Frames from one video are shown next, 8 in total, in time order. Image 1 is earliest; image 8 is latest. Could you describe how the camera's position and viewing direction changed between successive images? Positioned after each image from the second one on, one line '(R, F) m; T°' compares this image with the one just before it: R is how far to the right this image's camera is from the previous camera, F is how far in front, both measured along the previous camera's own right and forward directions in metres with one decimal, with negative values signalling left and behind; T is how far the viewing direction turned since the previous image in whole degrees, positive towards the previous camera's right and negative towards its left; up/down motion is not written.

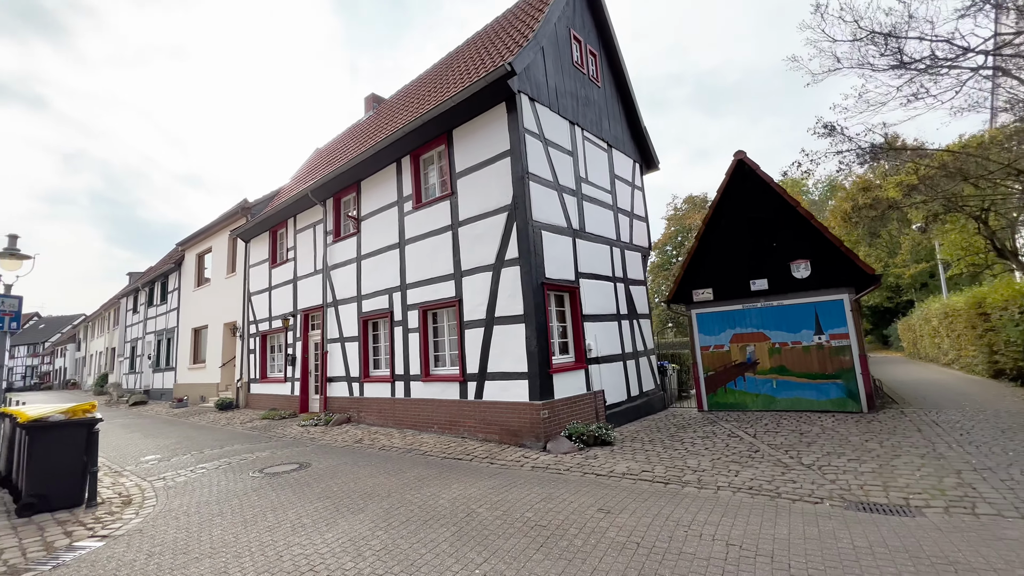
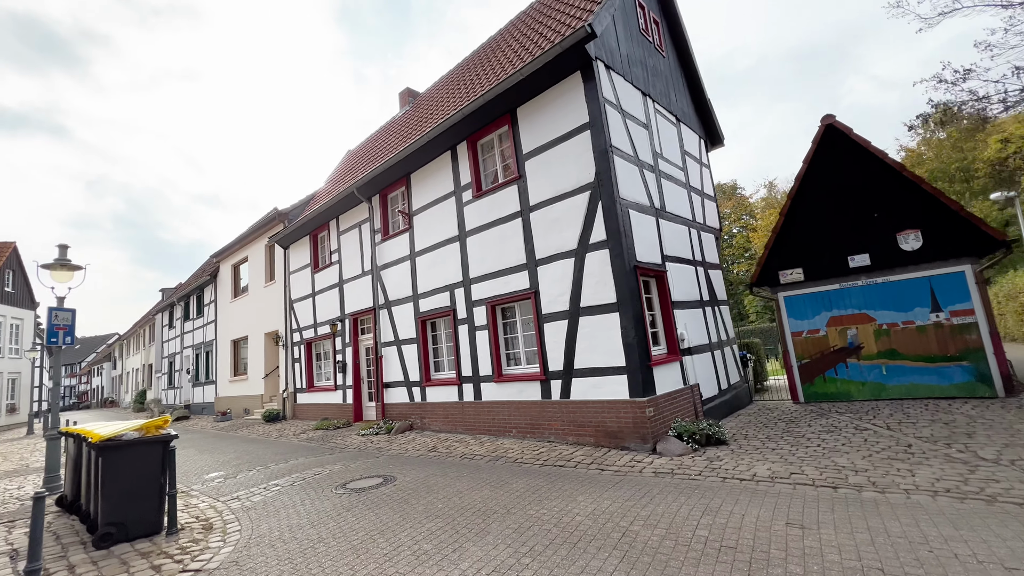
(-1.2, +0.7) m; -2°
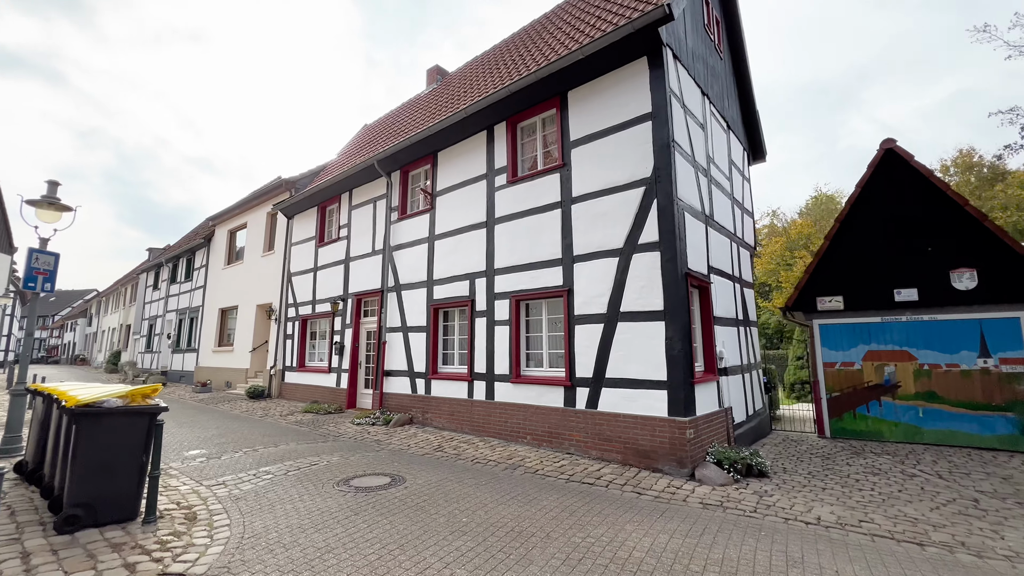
(-0.7, +0.6) m; +1°
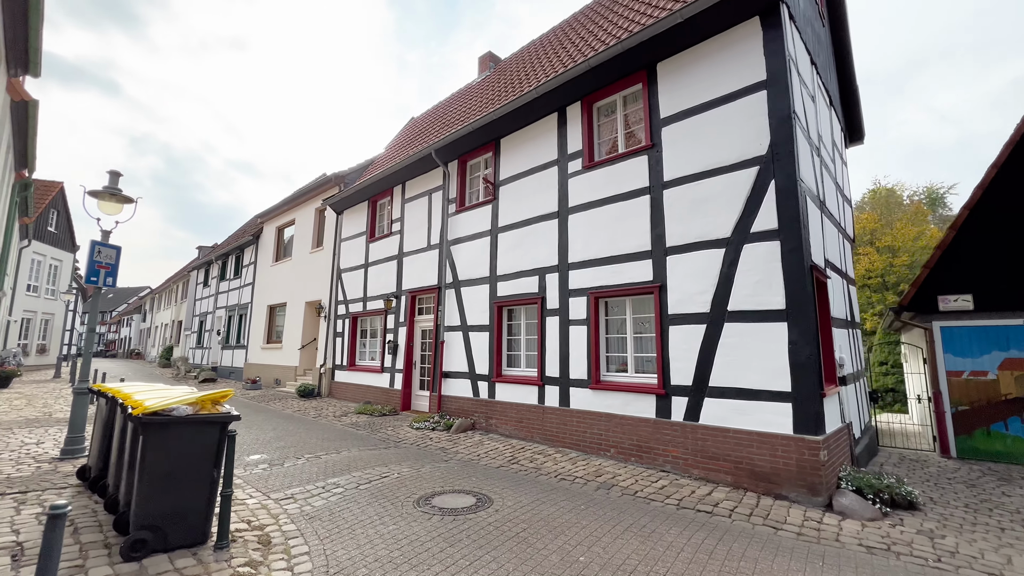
(-0.8, +0.7) m; -4°
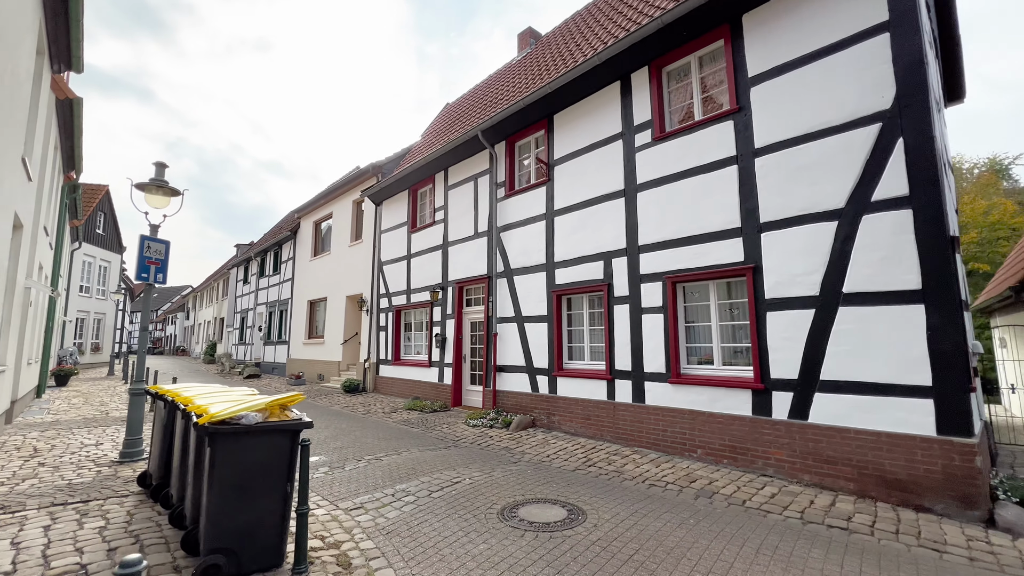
(-0.6, +0.6) m; -3°
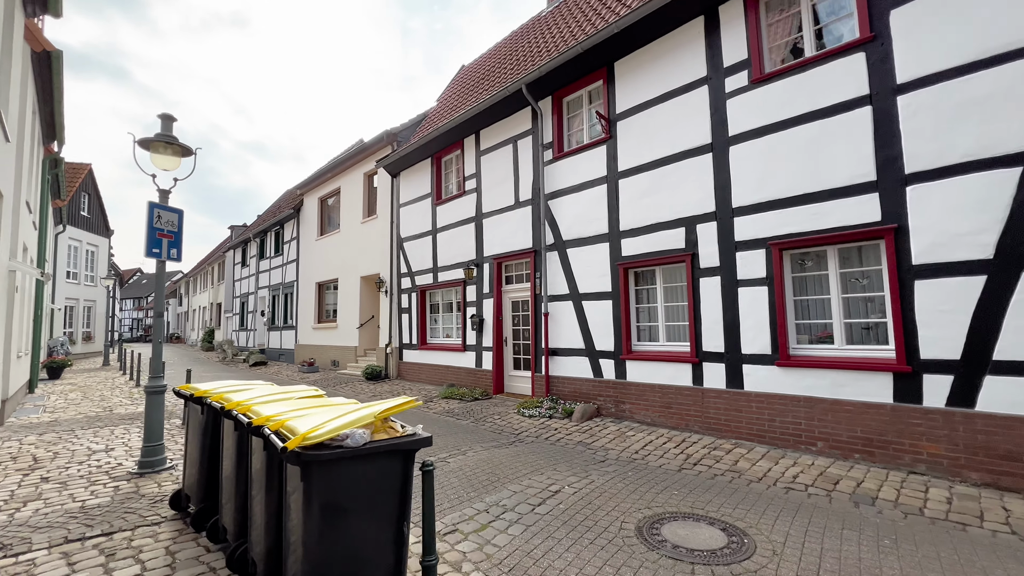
(-1.2, +1.0) m; +1°
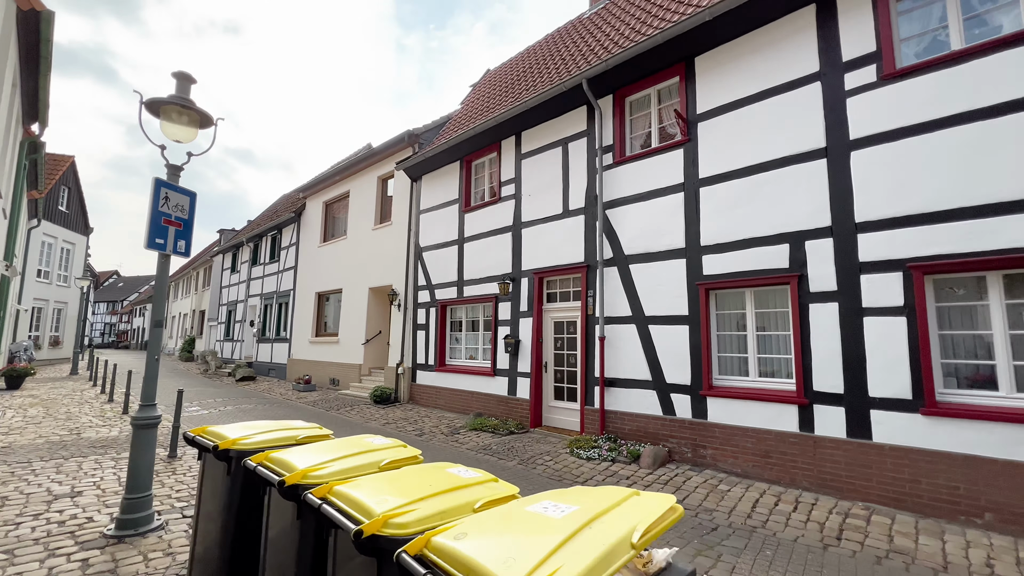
(-1.1, +1.1) m; +2°
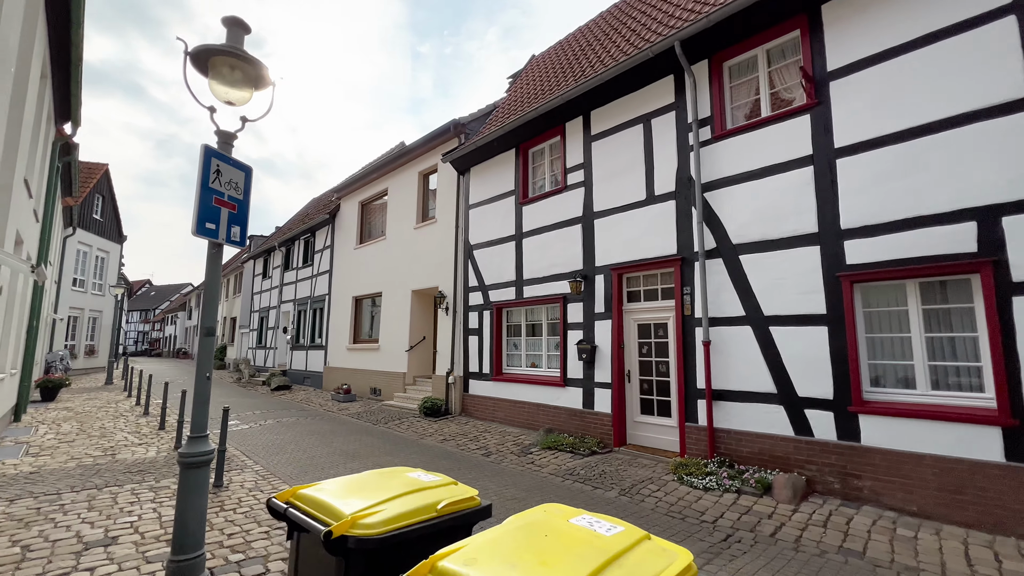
(-1.0, +1.0) m; -2°
